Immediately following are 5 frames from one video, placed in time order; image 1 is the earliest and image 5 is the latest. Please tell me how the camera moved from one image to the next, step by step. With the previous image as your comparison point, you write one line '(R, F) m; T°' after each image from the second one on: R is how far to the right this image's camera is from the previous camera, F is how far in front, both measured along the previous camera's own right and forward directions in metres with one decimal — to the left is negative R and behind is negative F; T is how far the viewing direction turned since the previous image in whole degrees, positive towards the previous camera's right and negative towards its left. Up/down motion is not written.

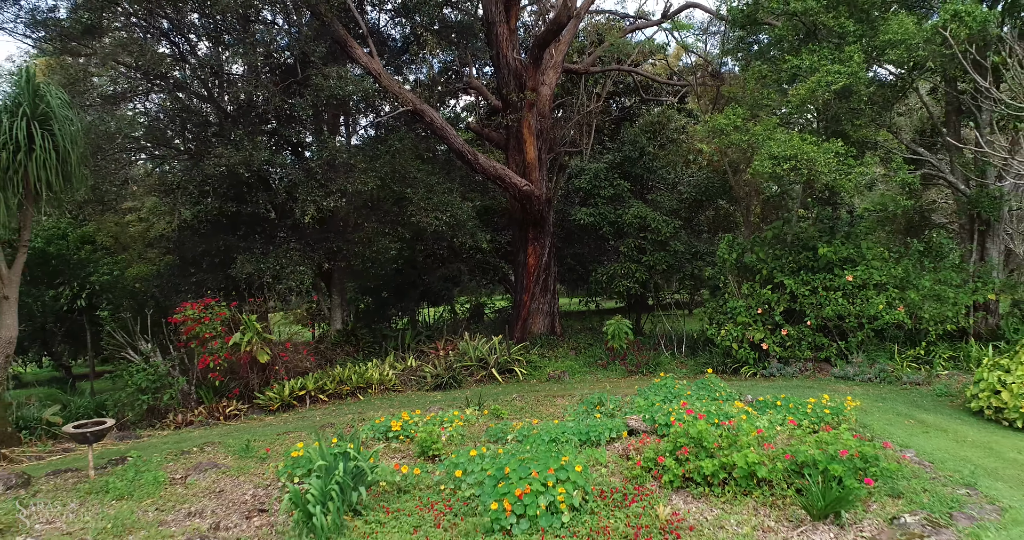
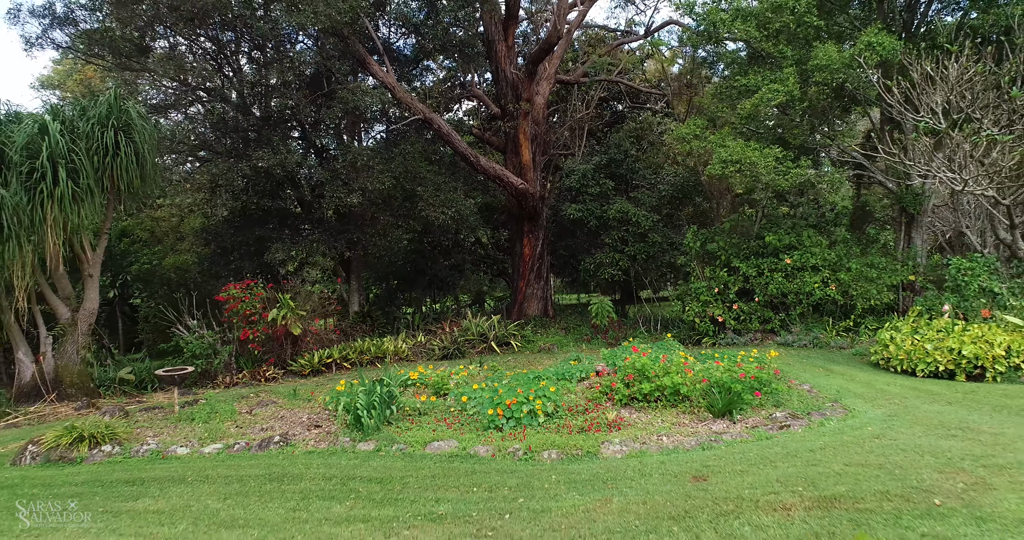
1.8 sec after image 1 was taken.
(+0.1, -1.4) m; 0°
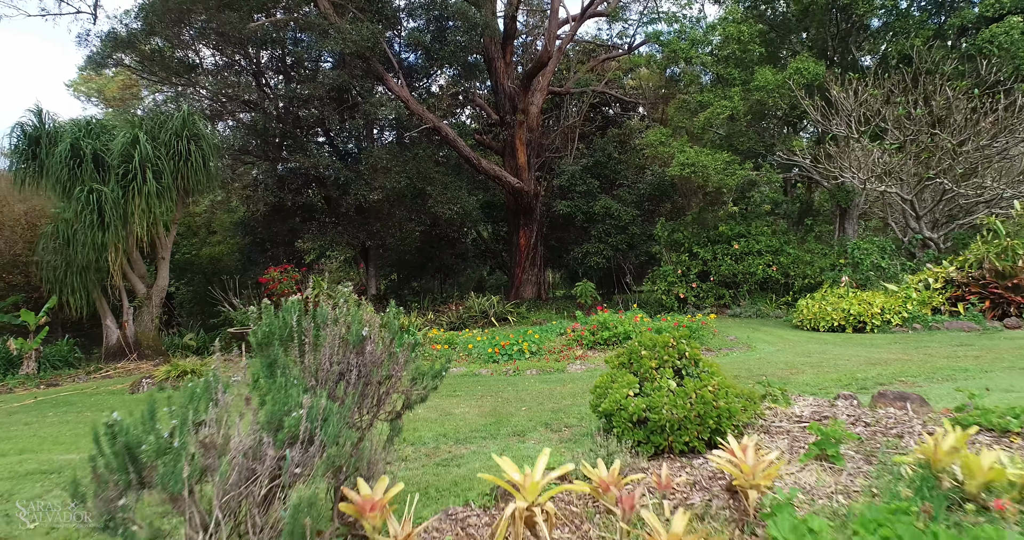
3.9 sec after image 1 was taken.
(+0.1, -1.8) m; 0°
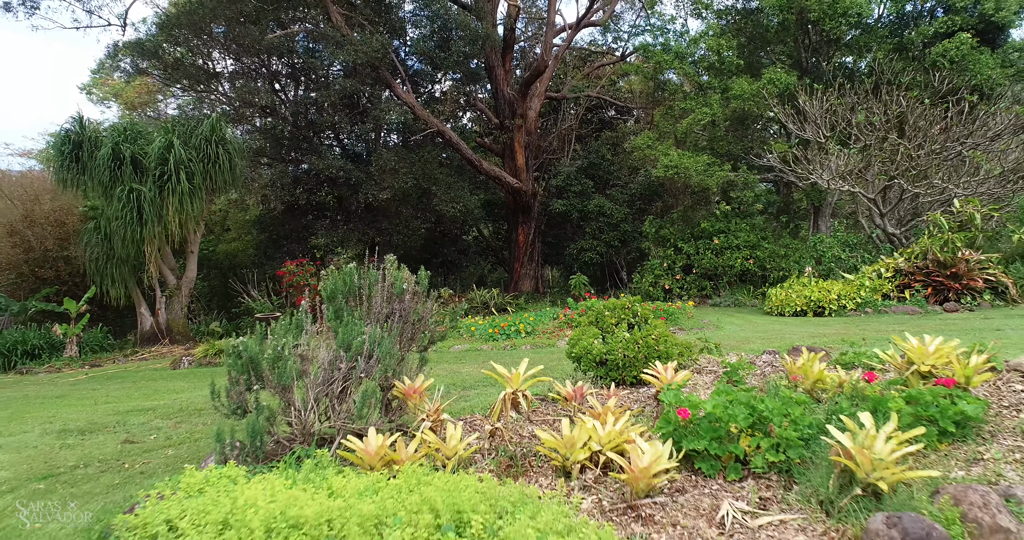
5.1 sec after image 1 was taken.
(0.0, -0.9) m; 0°
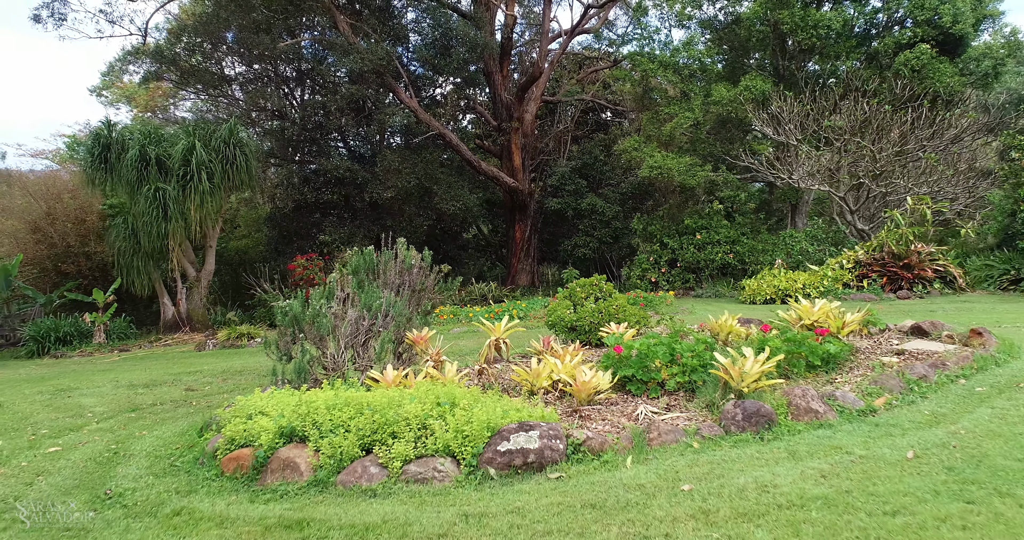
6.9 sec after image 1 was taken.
(+0.1, -0.8) m; 0°
